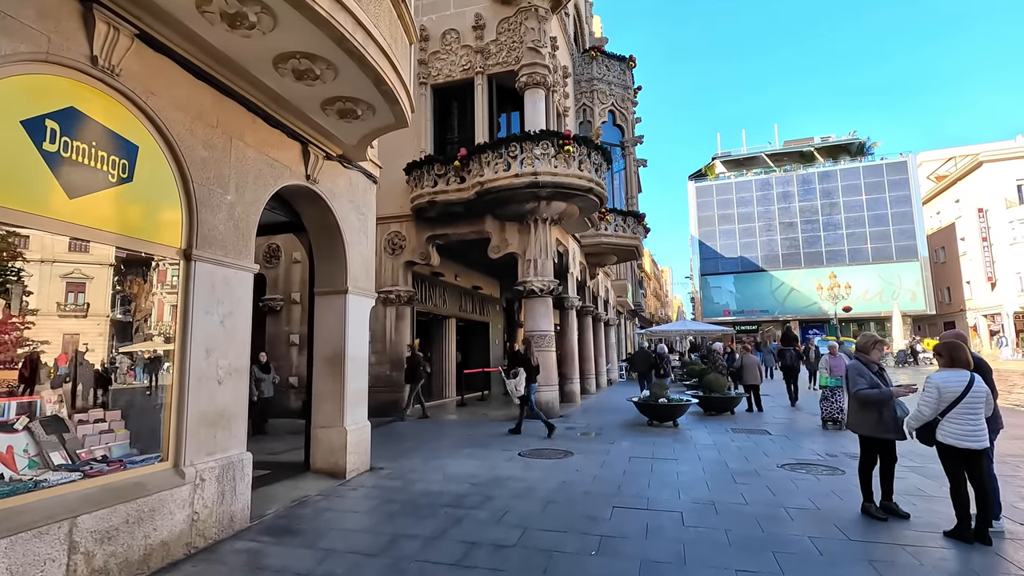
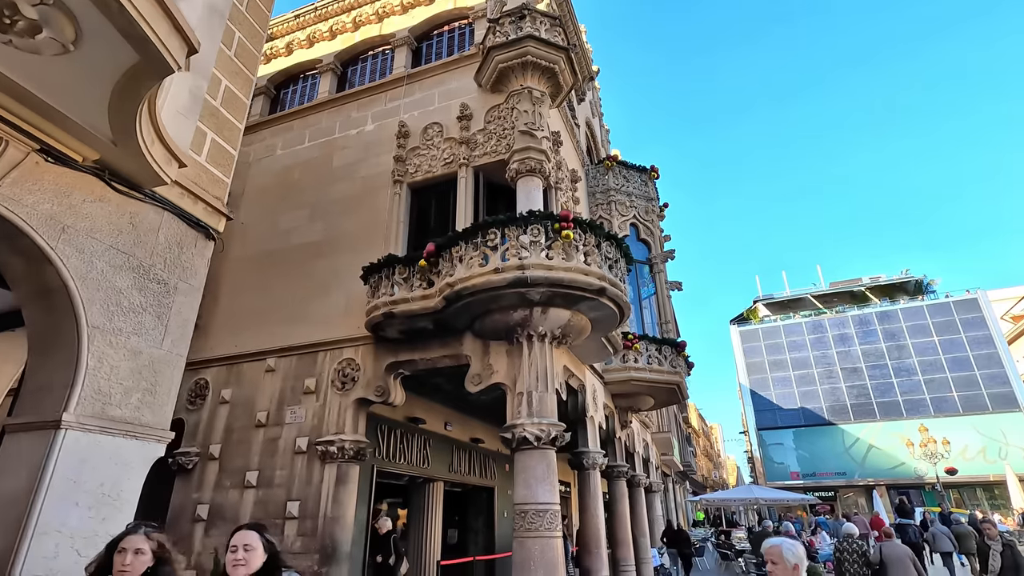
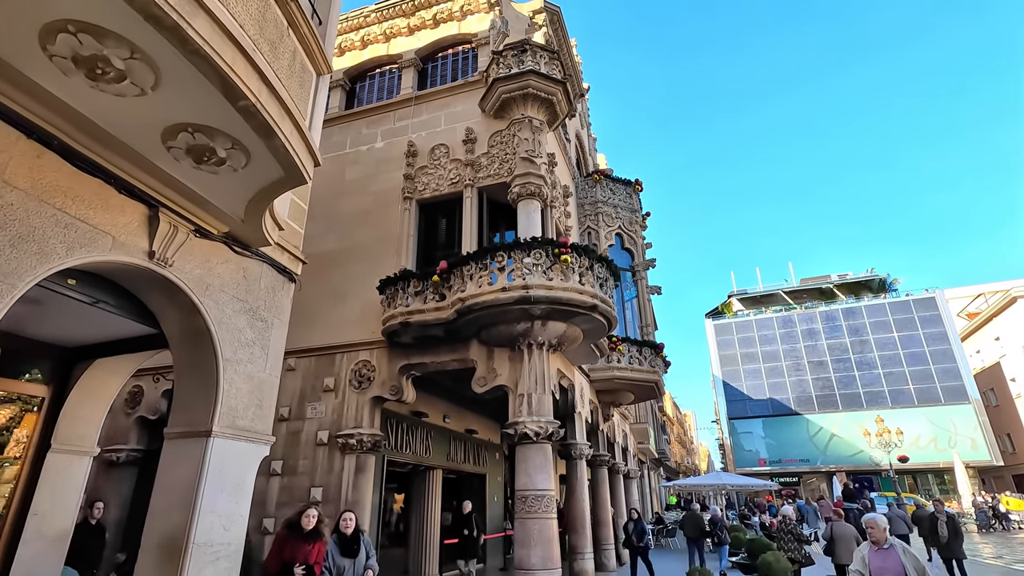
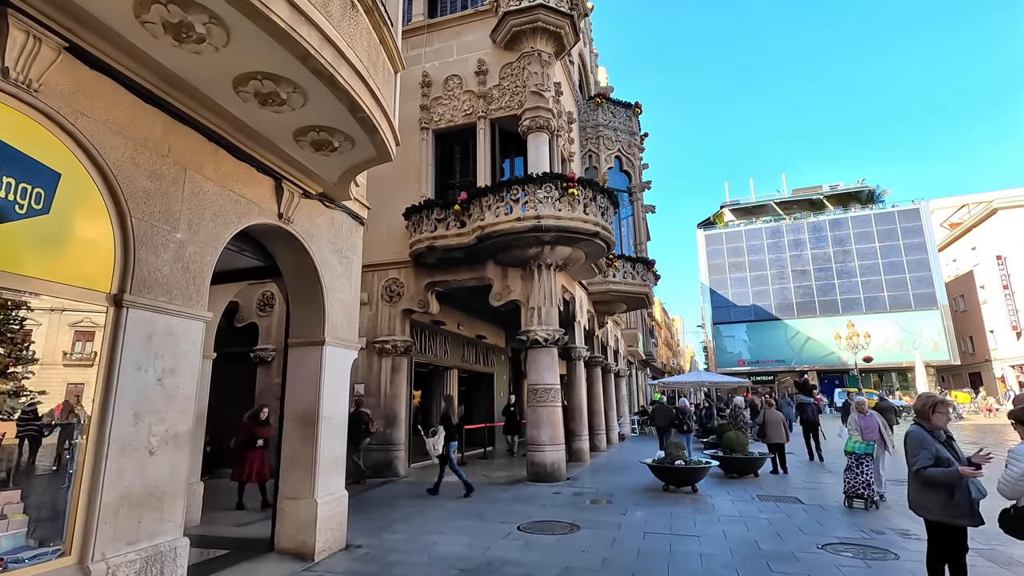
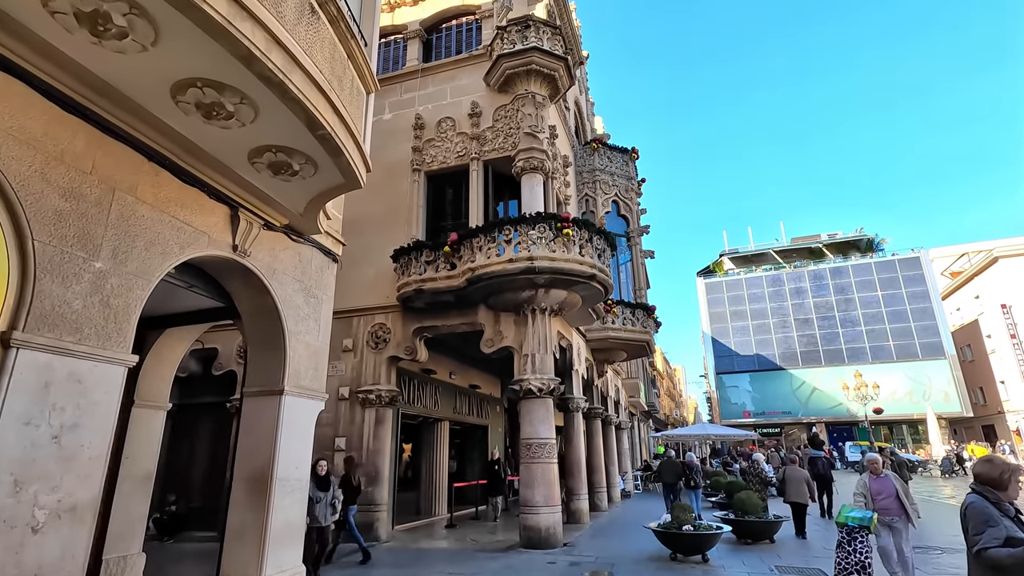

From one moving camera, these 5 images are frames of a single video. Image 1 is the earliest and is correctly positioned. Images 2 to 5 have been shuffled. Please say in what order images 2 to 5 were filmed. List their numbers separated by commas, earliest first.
4, 5, 3, 2
